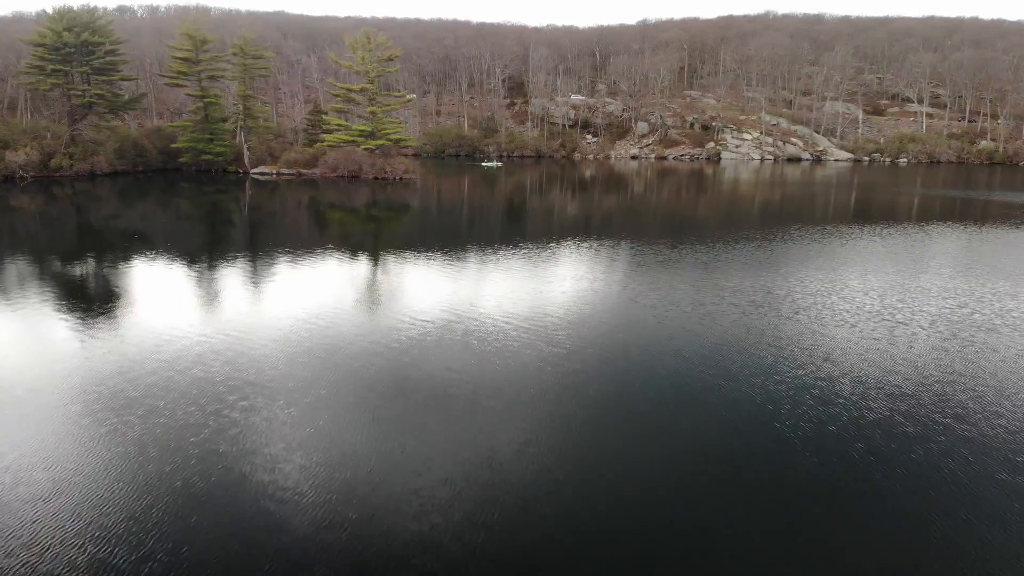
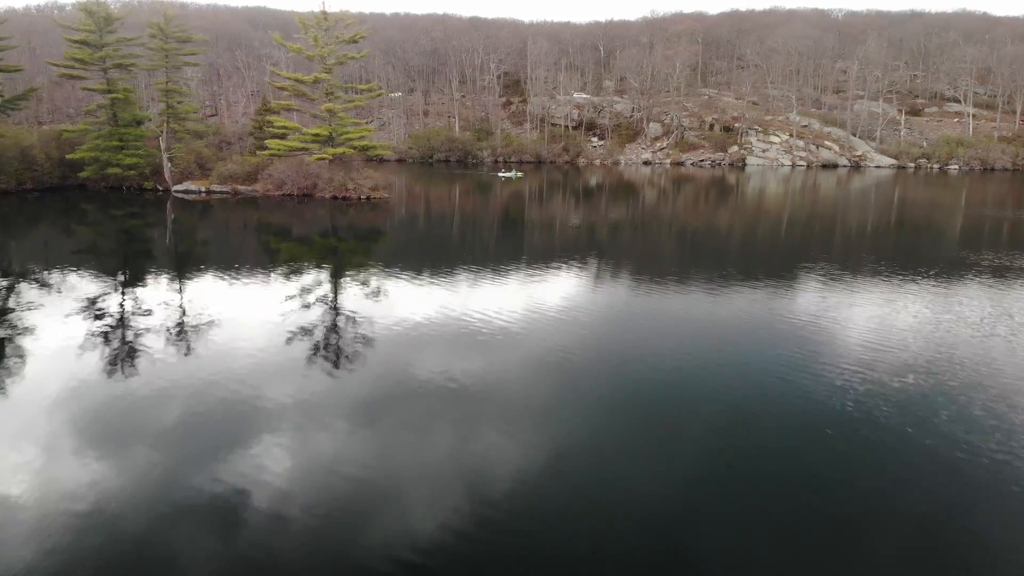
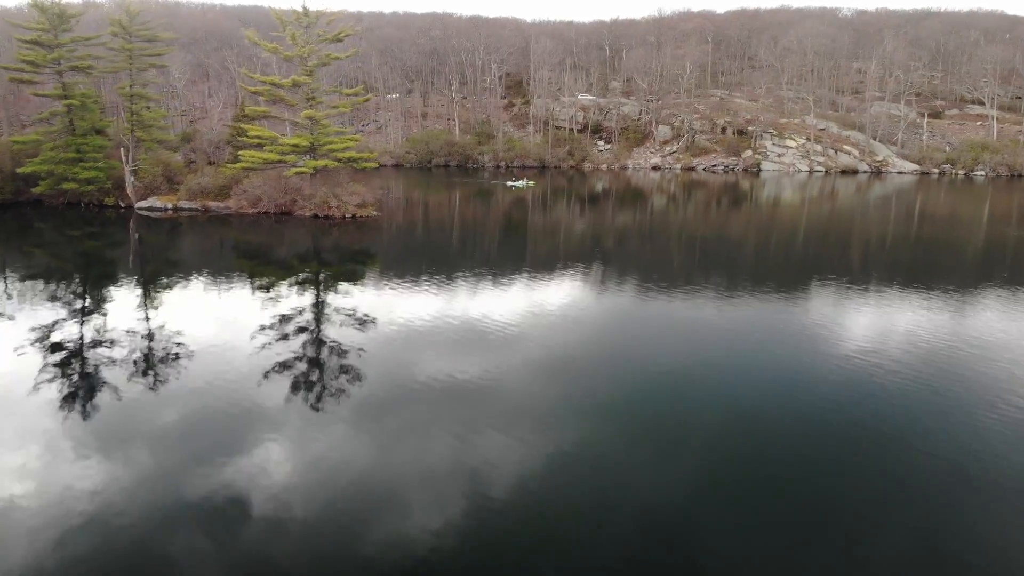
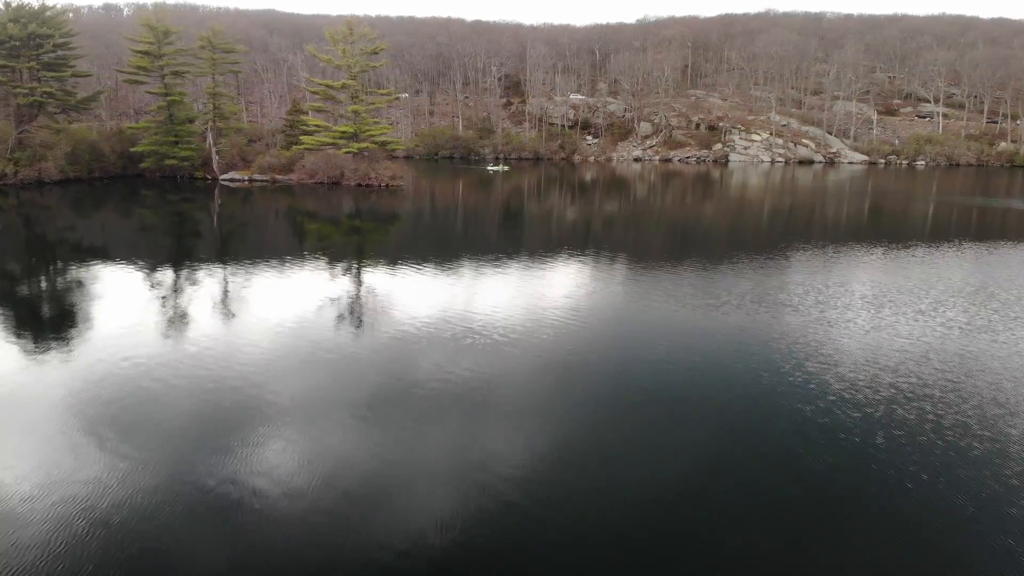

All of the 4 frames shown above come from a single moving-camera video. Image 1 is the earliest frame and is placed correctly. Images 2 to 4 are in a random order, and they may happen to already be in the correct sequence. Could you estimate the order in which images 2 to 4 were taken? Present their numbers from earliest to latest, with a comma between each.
4, 2, 3
